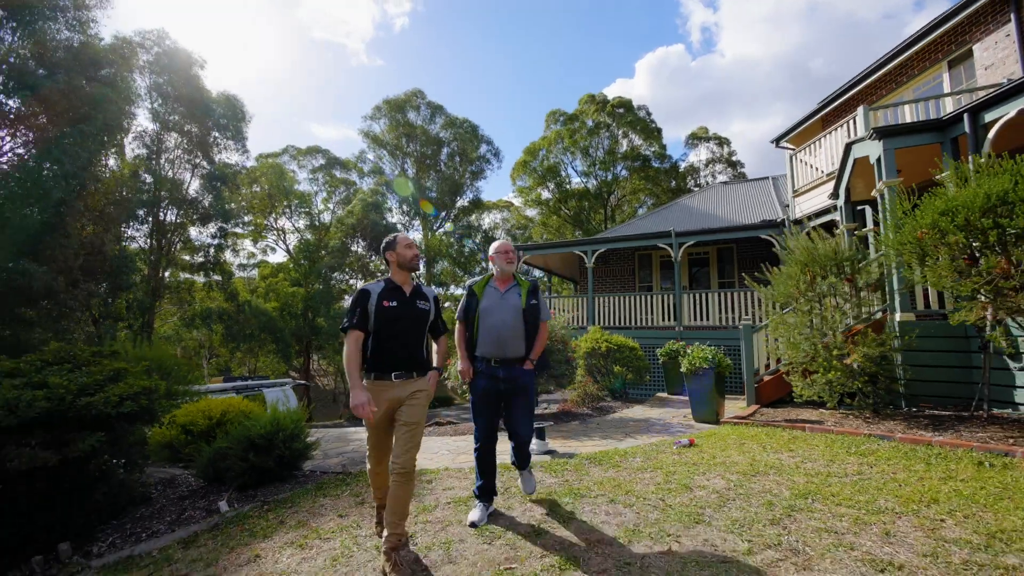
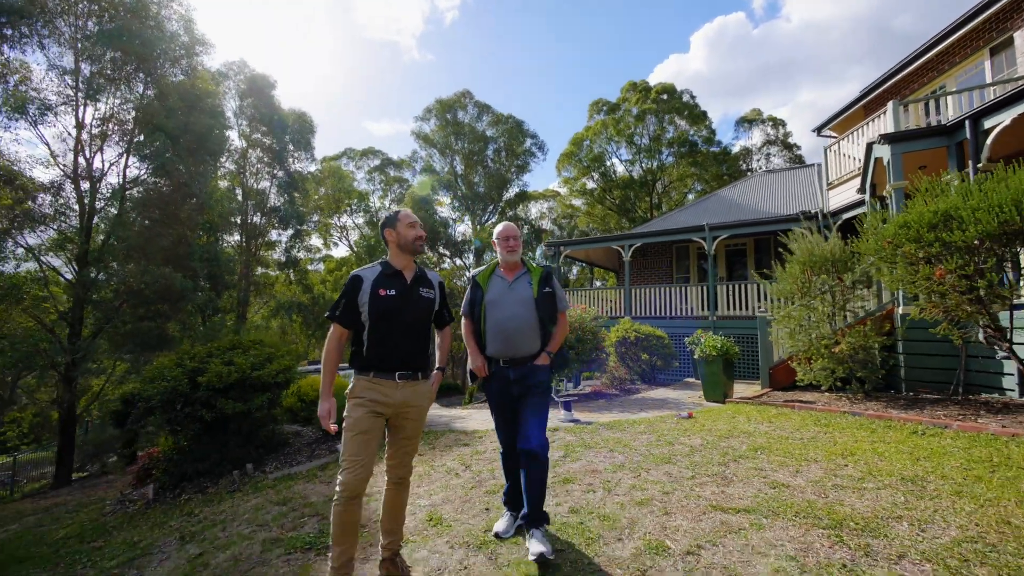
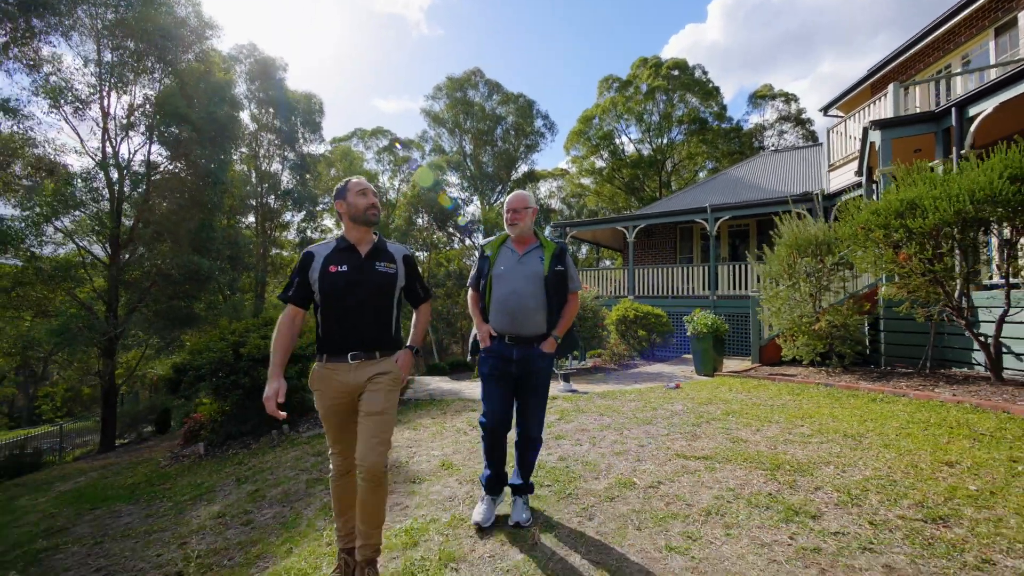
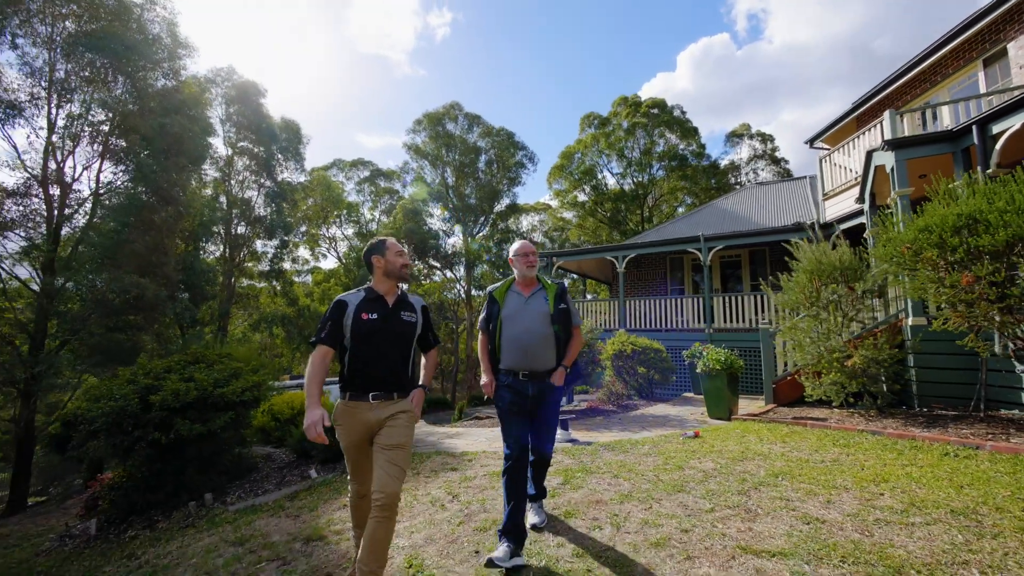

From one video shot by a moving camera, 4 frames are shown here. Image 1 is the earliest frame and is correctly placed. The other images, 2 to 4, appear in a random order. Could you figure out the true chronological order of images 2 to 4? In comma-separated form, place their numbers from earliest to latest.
4, 2, 3
